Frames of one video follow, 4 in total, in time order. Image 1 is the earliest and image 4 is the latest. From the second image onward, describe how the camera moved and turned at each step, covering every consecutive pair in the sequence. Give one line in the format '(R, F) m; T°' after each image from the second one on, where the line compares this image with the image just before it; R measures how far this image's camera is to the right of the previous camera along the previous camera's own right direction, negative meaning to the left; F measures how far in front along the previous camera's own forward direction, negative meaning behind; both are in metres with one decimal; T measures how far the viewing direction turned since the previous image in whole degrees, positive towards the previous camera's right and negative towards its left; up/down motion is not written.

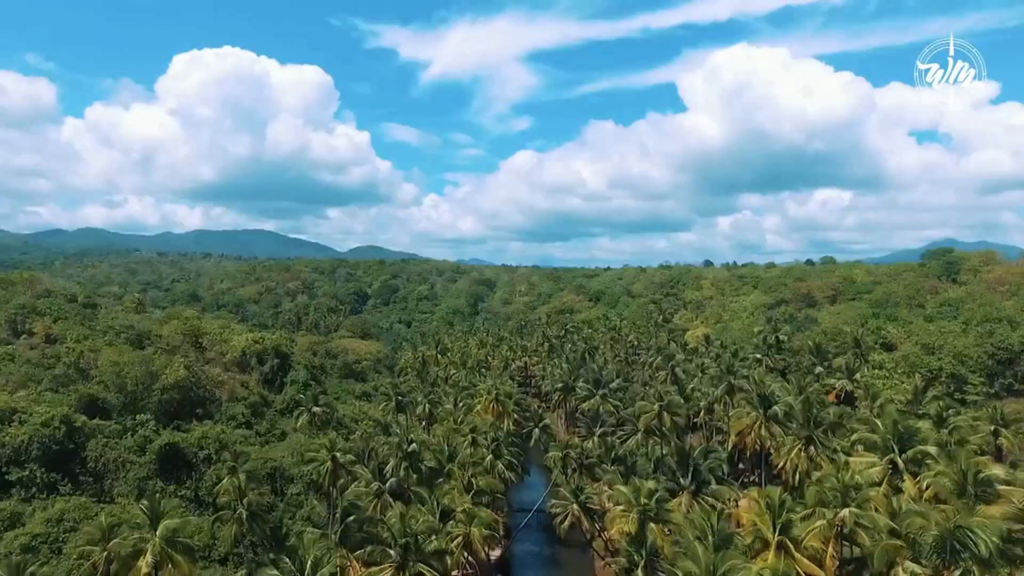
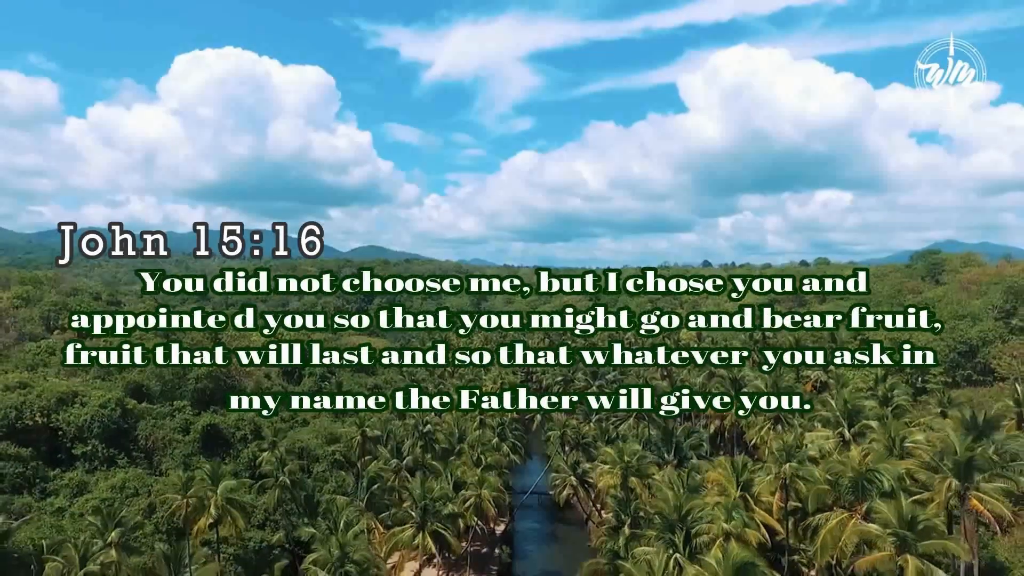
(-0.2, -4.2) m; 0°
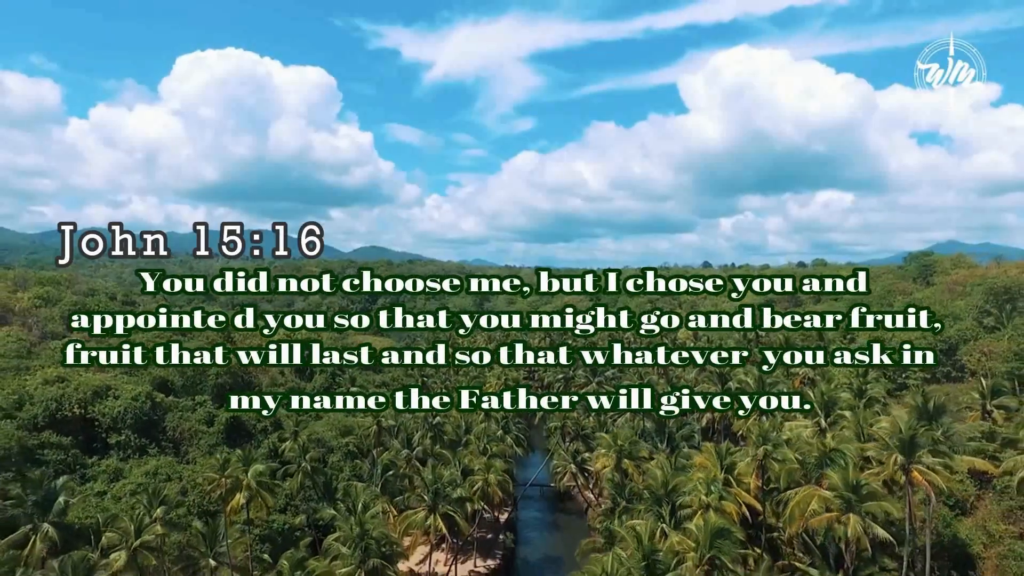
(-0.2, -2.6) m; 0°
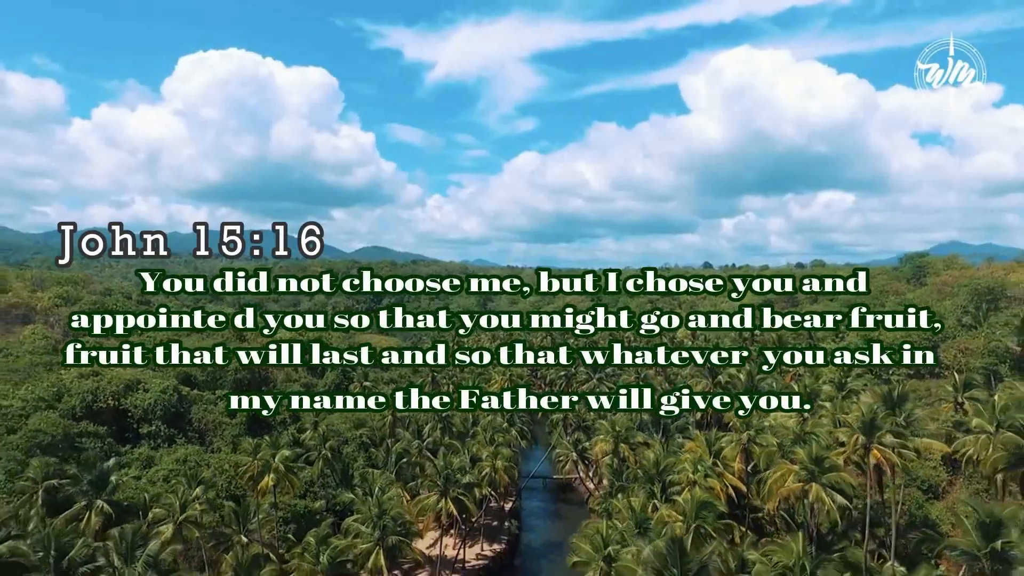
(-0.2, -2.6) m; 0°
